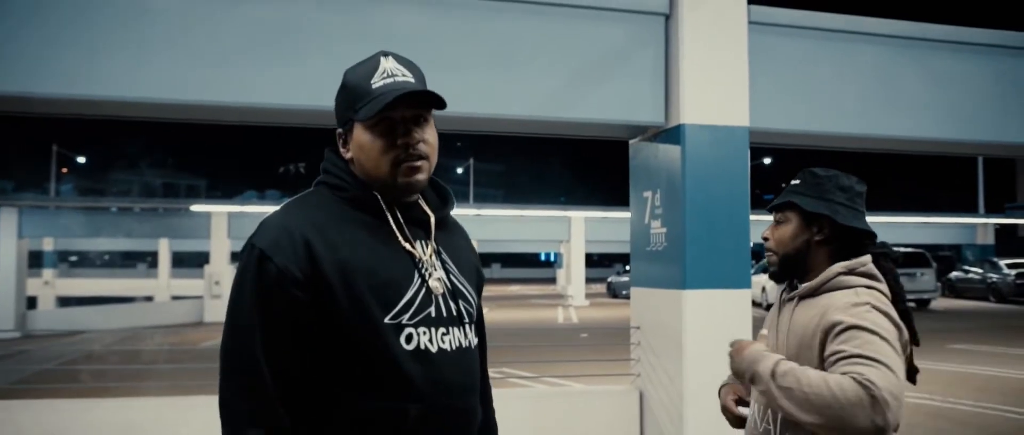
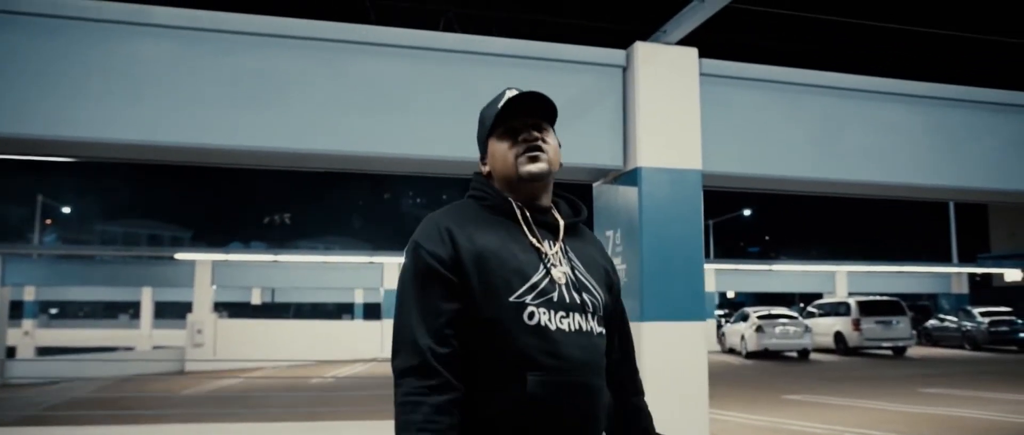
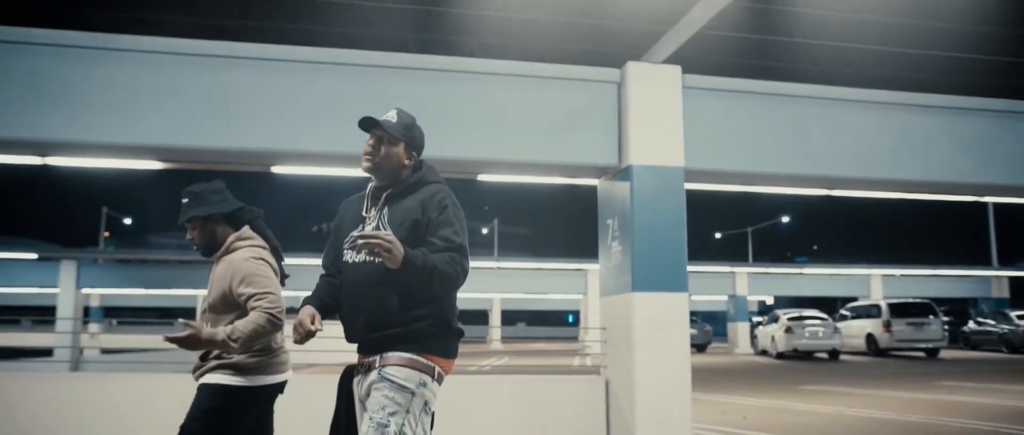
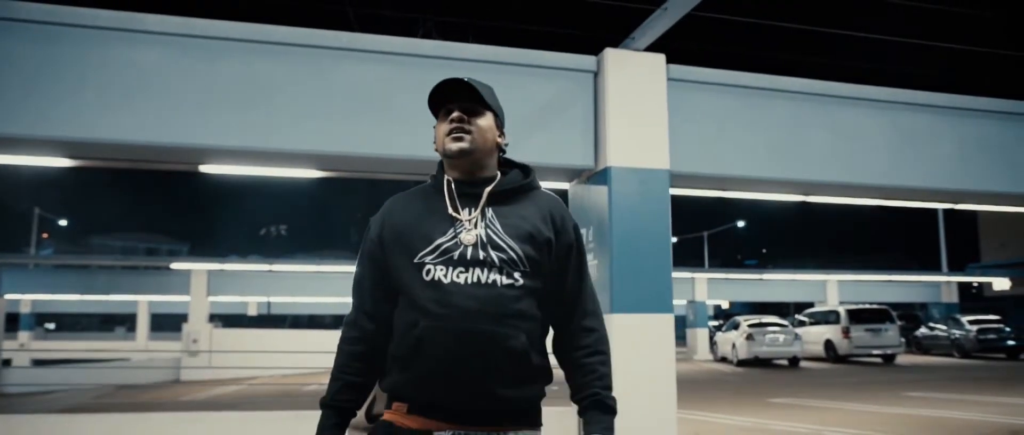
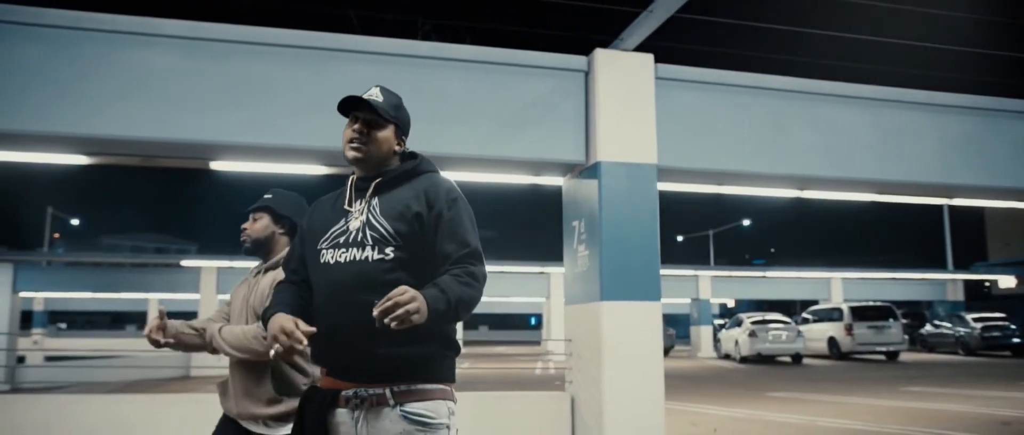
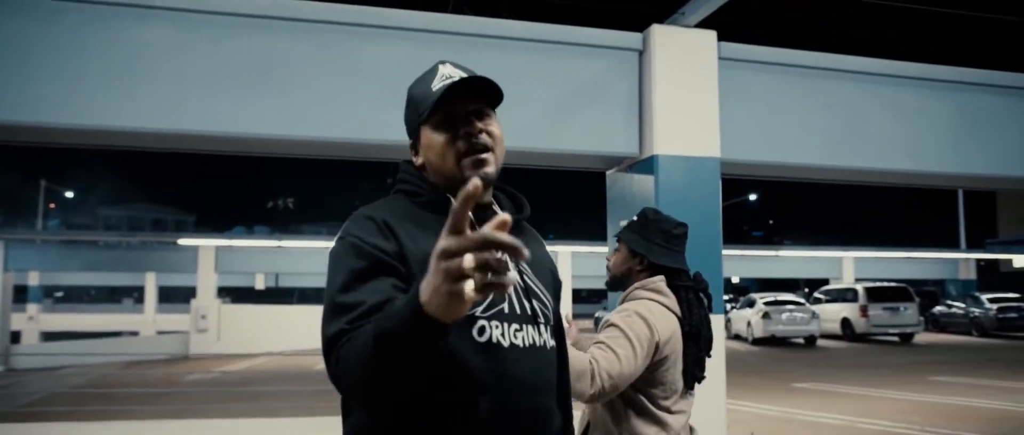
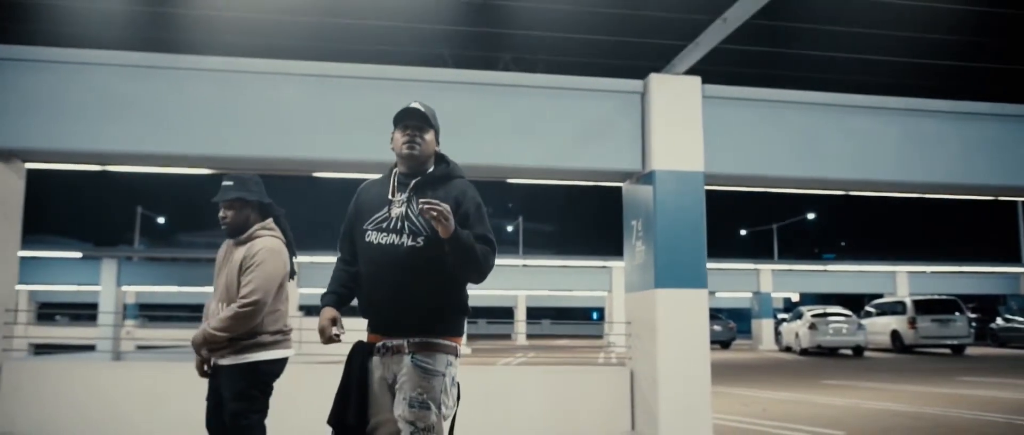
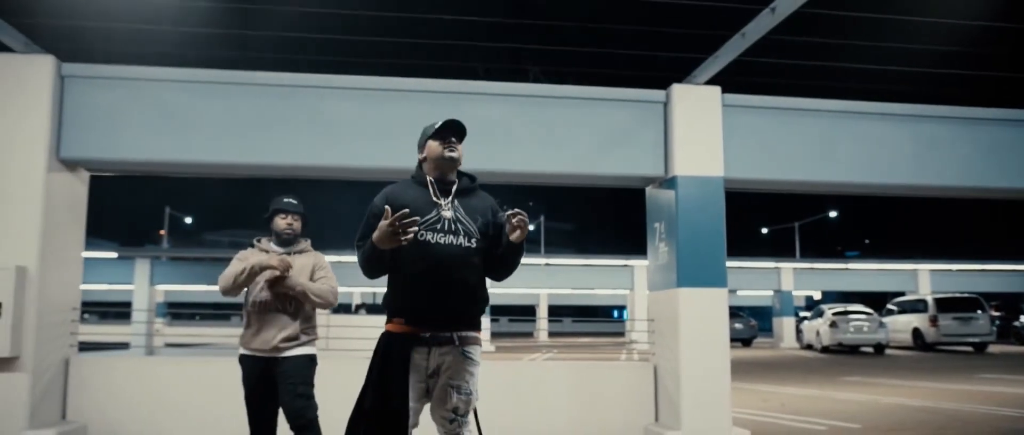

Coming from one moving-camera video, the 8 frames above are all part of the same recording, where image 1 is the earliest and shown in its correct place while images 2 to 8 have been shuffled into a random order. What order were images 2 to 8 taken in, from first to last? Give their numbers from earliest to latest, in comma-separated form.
6, 2, 4, 5, 3, 7, 8
